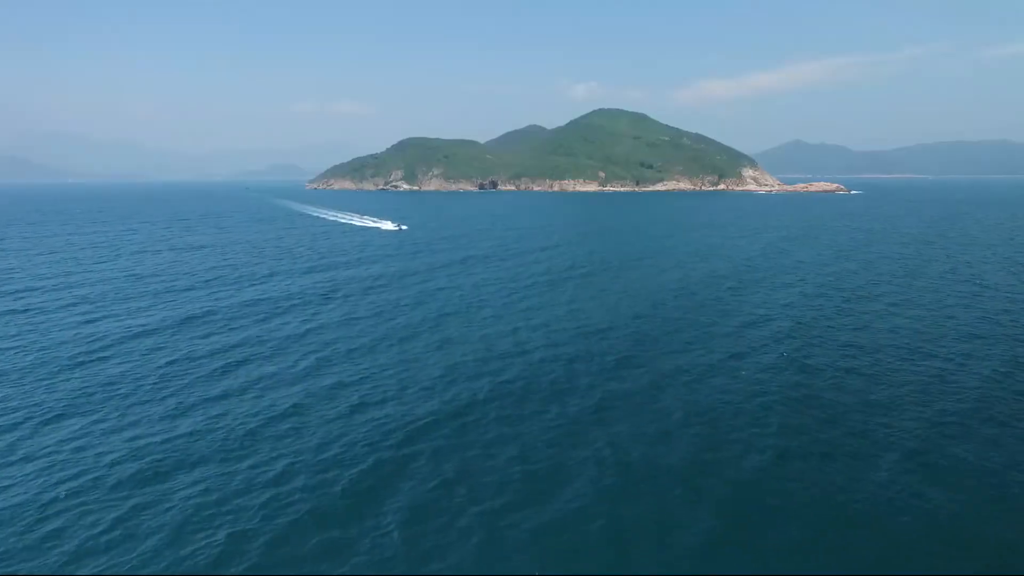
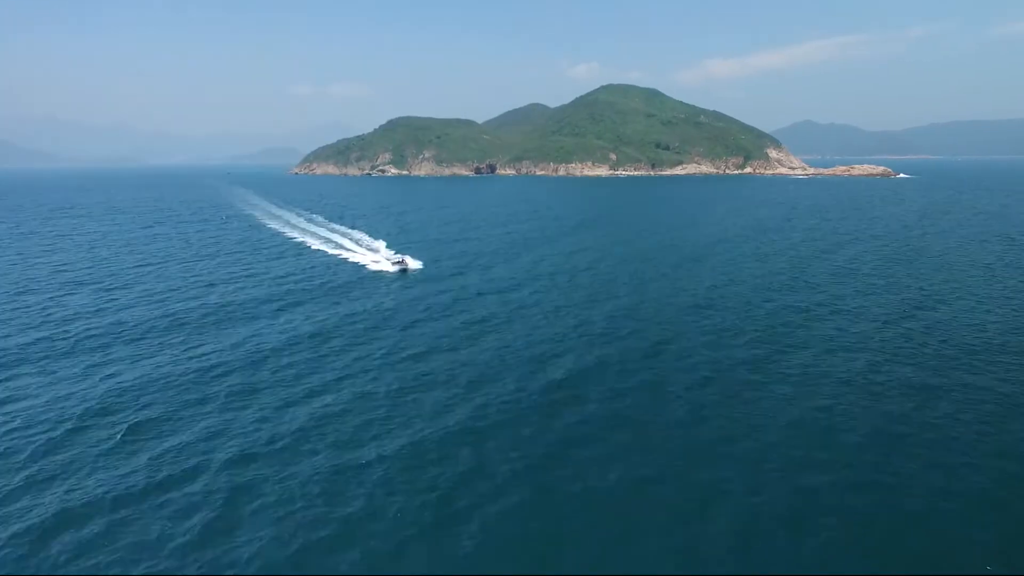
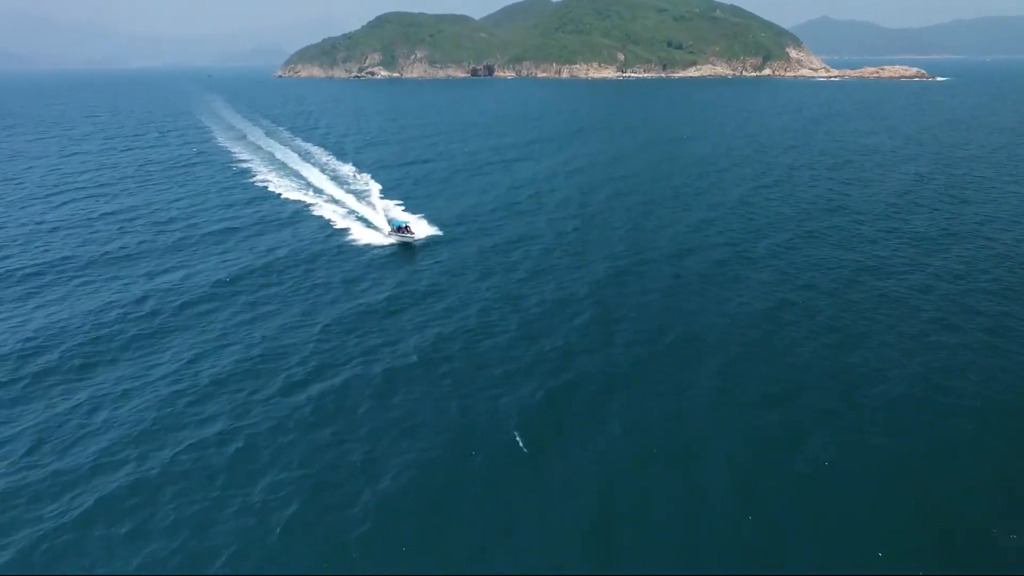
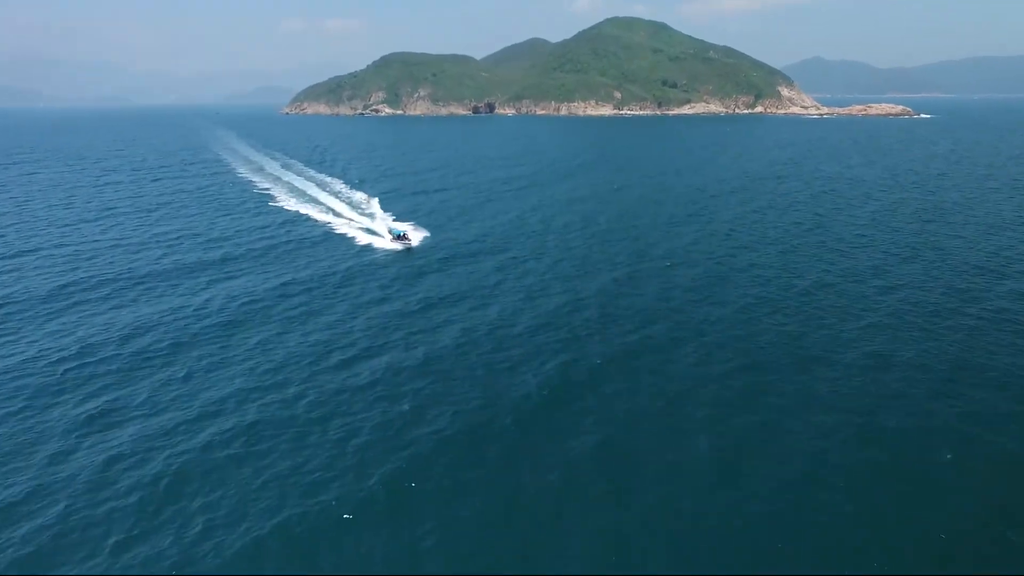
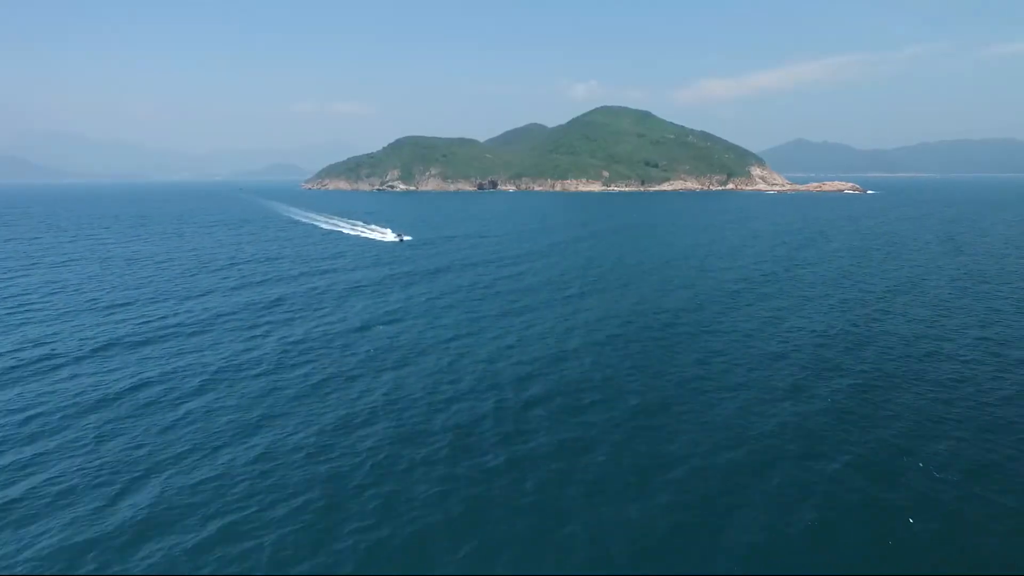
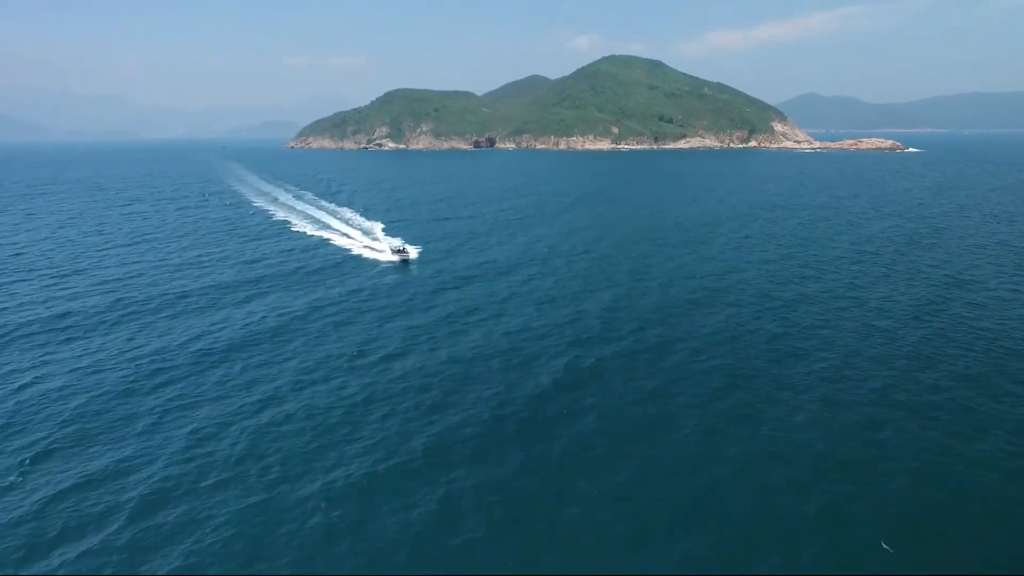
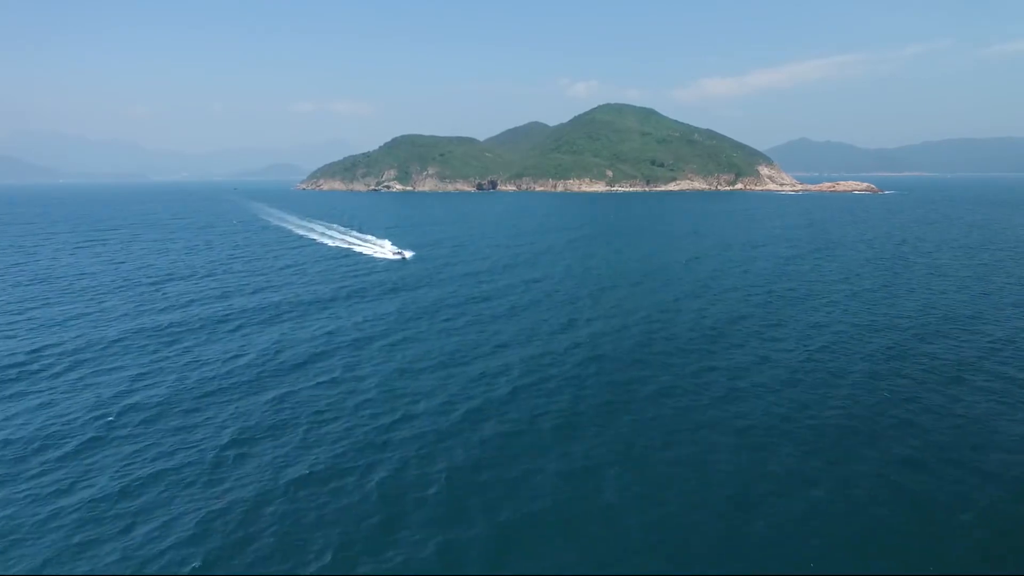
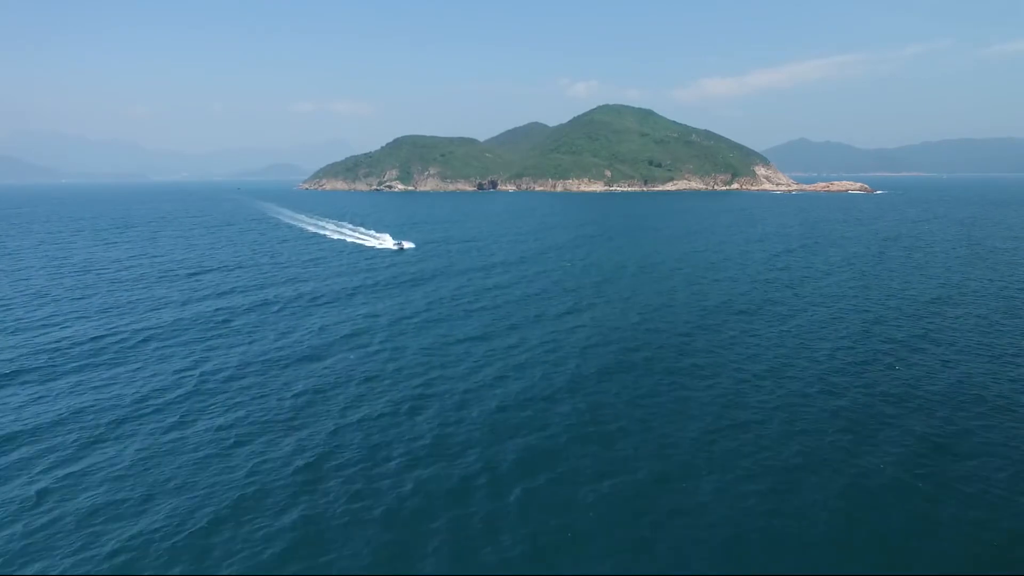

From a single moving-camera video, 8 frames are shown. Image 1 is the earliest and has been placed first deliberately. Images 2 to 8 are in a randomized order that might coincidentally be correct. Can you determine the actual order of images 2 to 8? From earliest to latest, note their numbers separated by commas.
5, 8, 7, 2, 6, 4, 3
